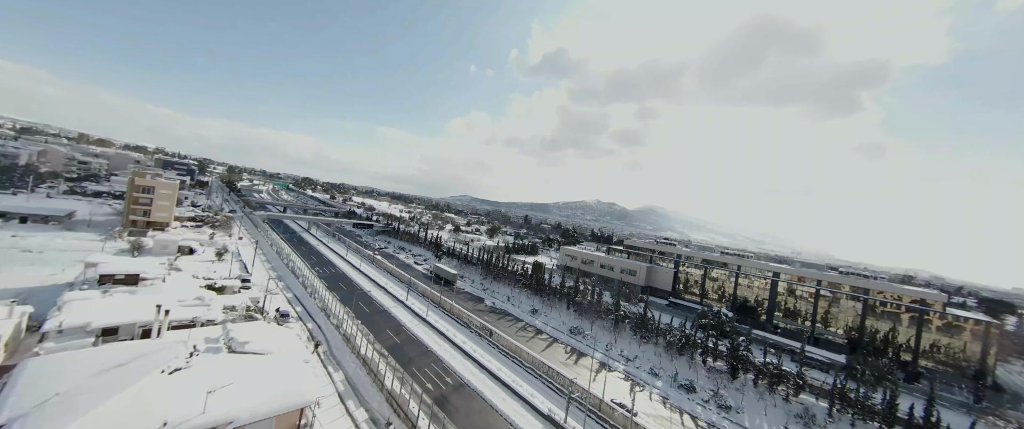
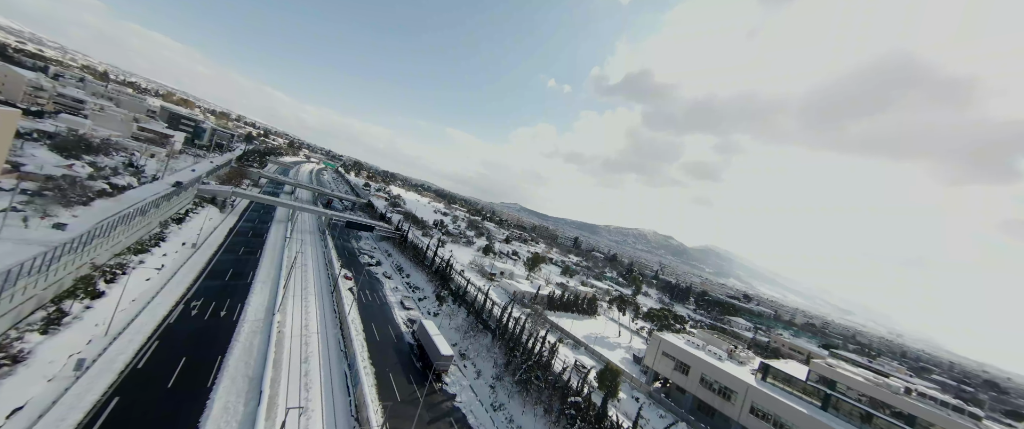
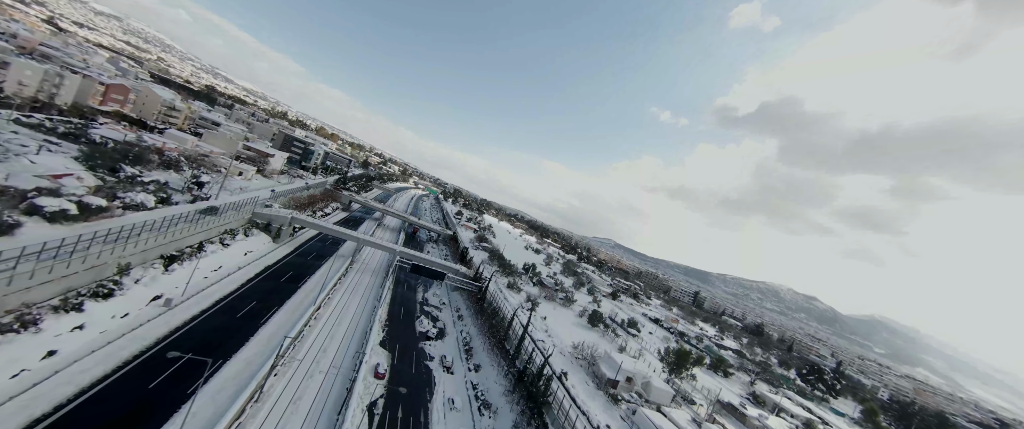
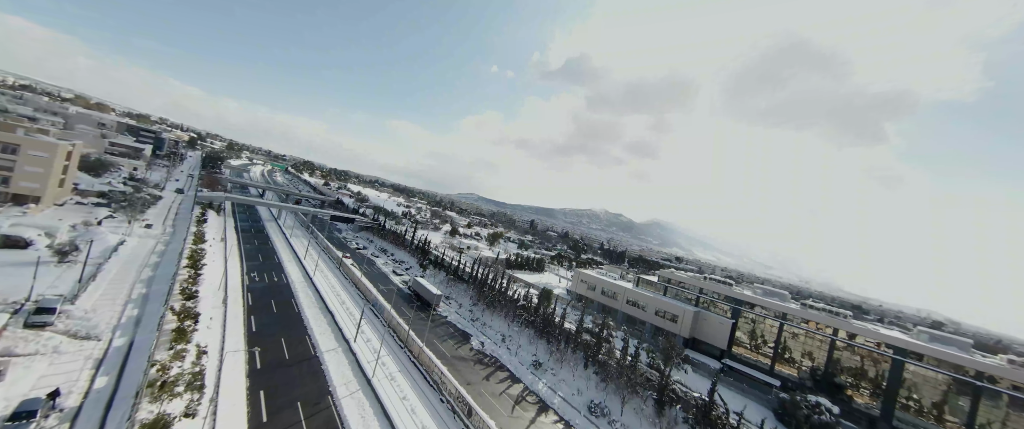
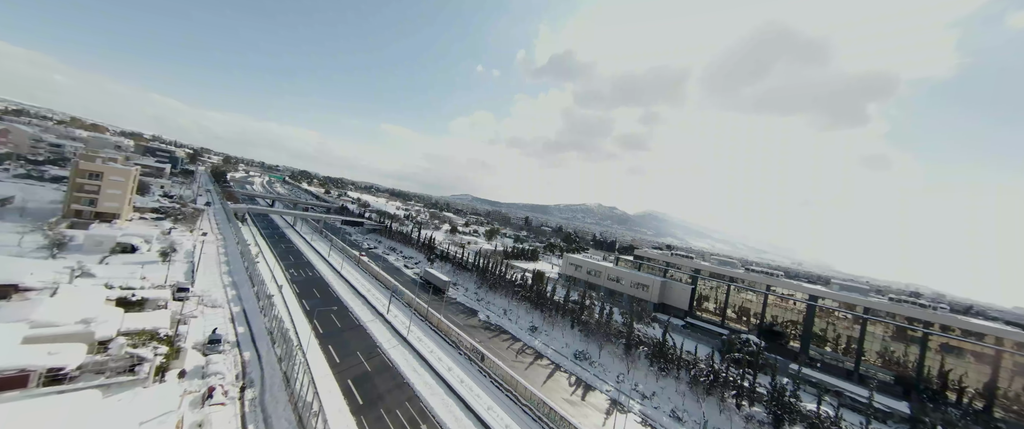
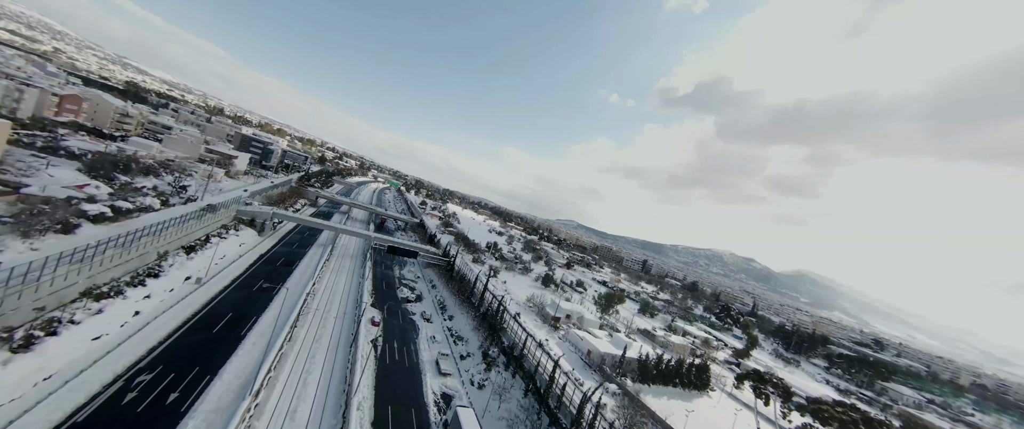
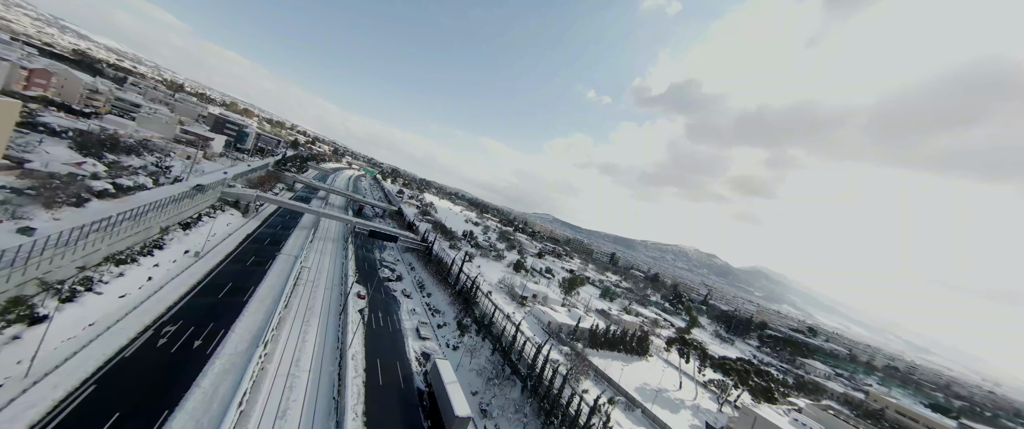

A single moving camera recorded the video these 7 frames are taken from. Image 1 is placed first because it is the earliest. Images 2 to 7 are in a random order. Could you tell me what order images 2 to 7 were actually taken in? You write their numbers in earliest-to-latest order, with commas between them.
5, 4, 2, 7, 6, 3
